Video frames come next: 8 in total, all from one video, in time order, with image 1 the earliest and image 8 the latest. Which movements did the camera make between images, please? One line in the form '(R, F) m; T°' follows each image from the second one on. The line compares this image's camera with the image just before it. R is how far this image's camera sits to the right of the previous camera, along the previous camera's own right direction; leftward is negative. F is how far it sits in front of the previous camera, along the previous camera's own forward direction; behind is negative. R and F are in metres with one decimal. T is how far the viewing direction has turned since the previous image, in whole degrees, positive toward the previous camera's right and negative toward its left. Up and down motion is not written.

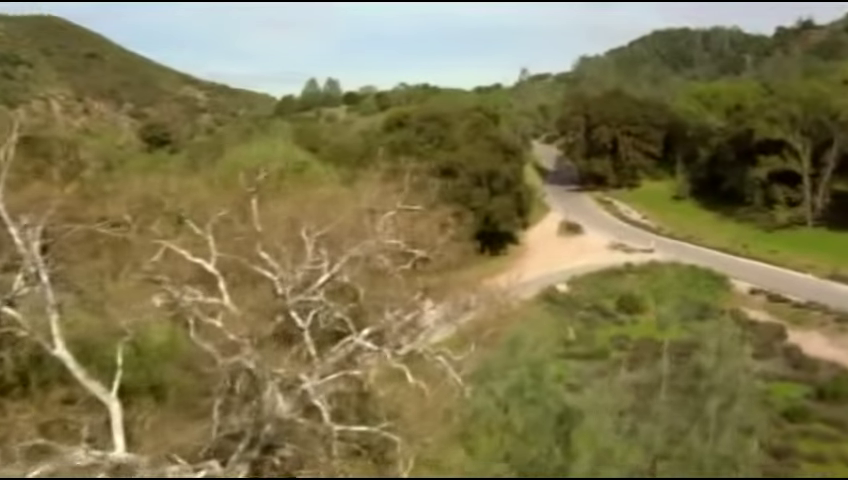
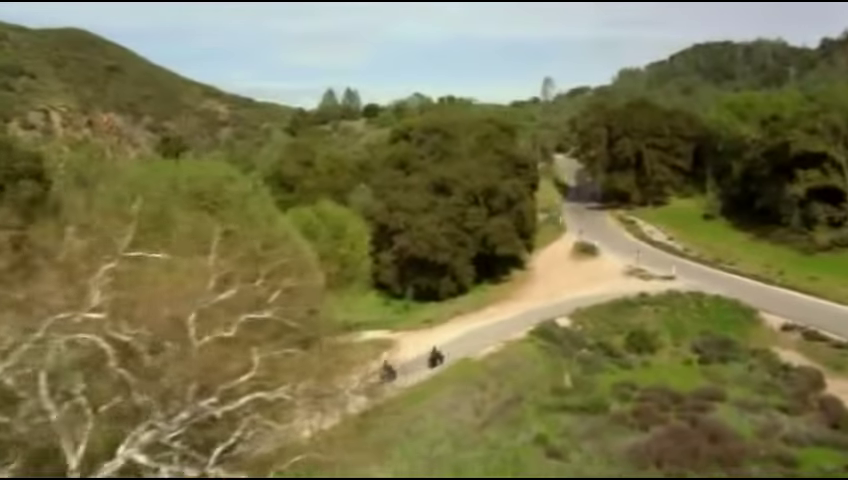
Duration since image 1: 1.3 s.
(+2.8, +6.4) m; -2°
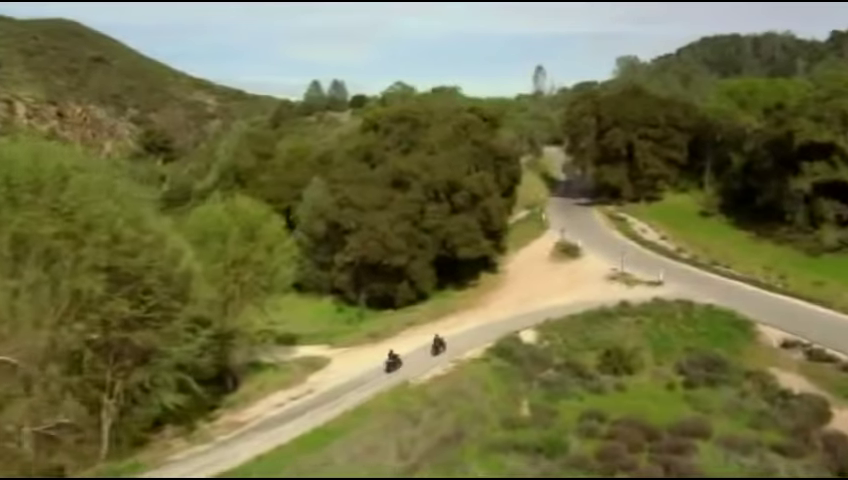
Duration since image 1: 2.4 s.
(+2.6, +6.0) m; 0°
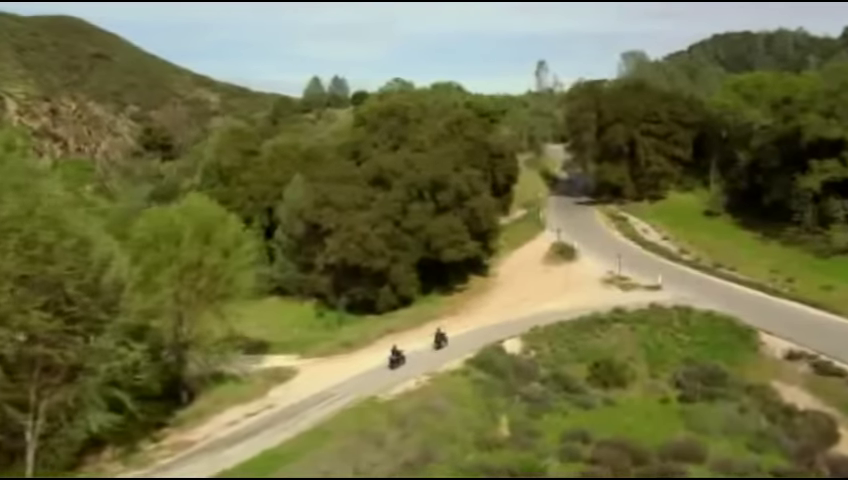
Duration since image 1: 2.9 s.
(+1.3, +2.7) m; -1°
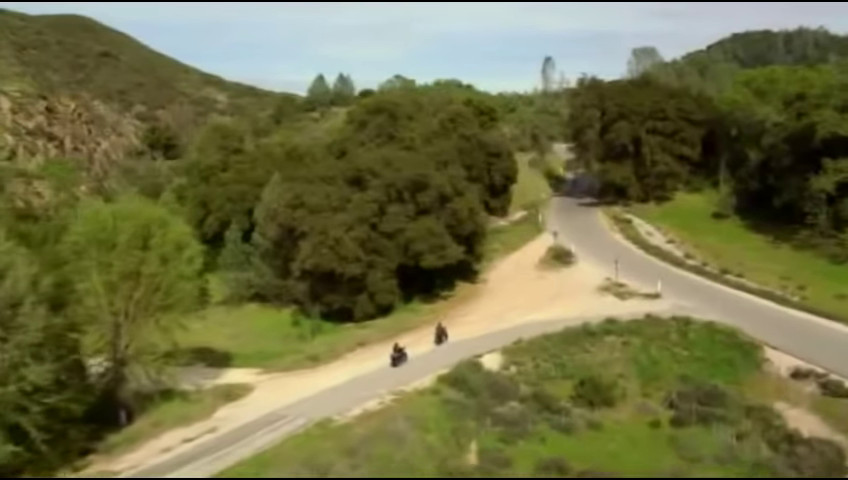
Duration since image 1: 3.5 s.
(+1.7, +3.0) m; -1°
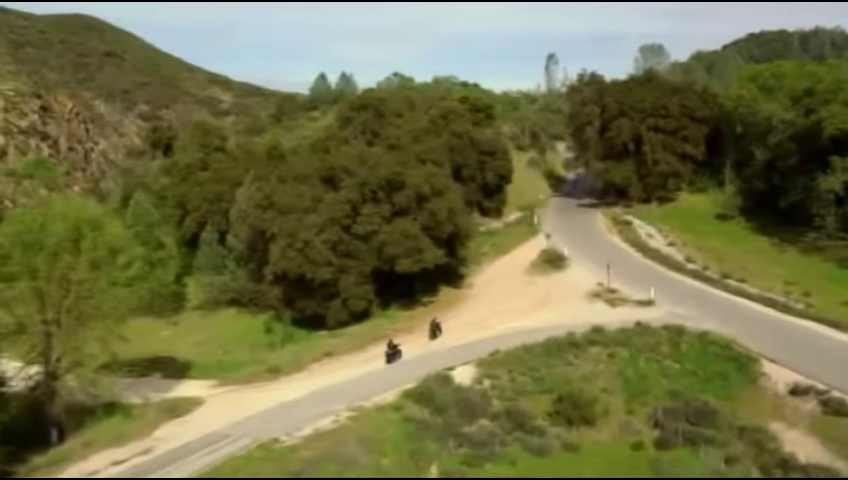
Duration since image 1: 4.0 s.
(+1.5, +2.5) m; -1°
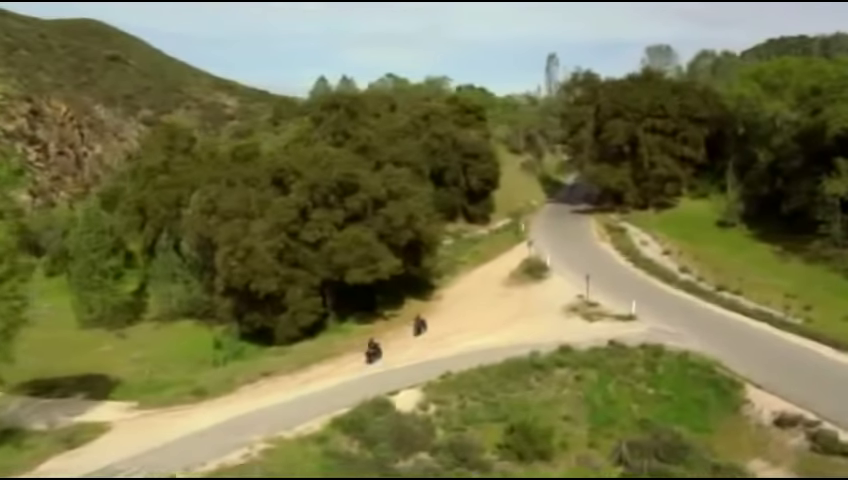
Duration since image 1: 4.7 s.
(+2.3, +3.4) m; -1°
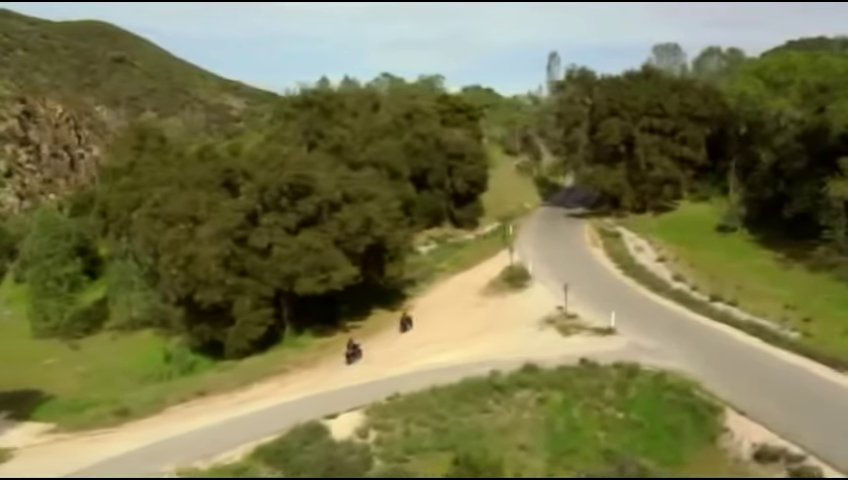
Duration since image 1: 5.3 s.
(+2.0, +2.8) m; -1°
